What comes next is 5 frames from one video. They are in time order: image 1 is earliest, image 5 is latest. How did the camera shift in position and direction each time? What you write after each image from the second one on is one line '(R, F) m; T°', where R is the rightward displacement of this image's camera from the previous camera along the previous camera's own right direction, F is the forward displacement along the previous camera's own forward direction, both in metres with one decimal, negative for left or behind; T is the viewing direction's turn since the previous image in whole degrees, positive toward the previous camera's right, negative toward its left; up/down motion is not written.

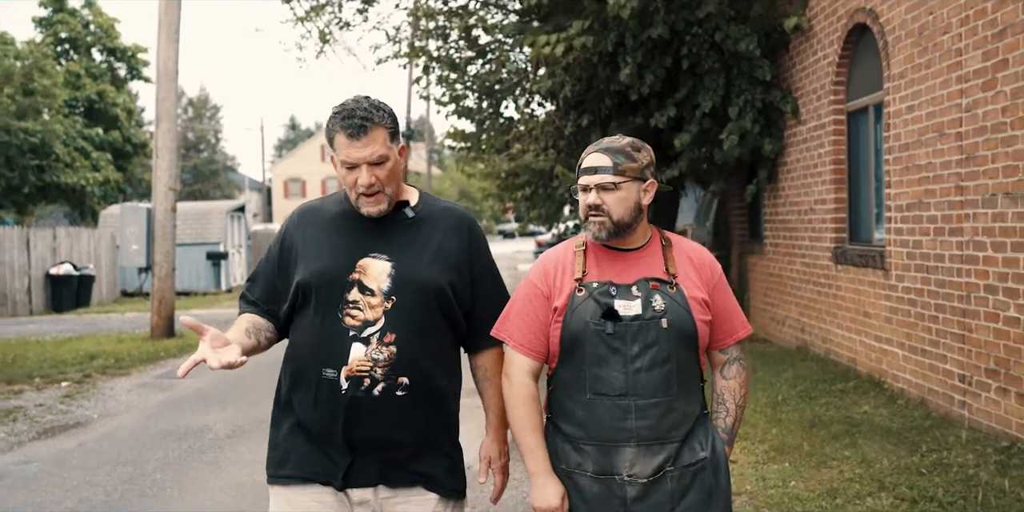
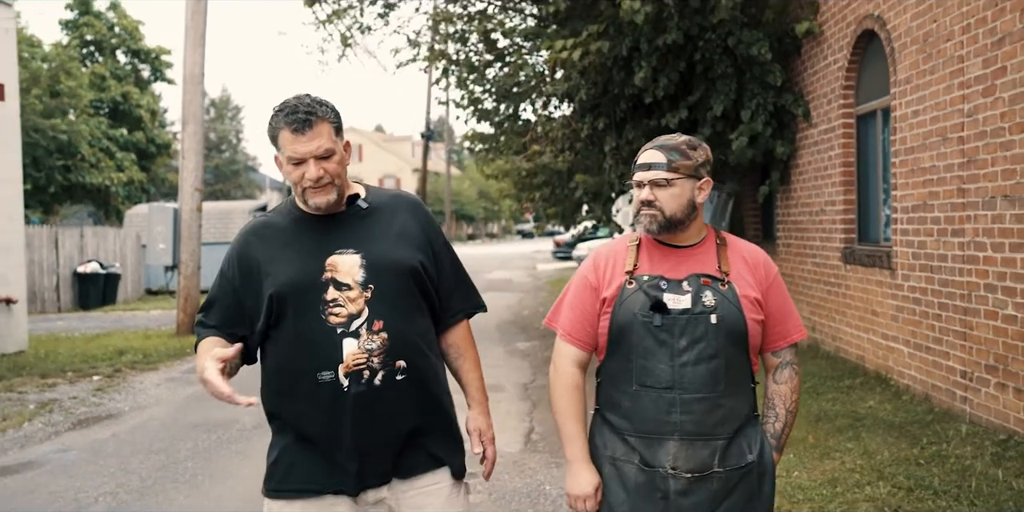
(0.0, -0.3) m; -1°
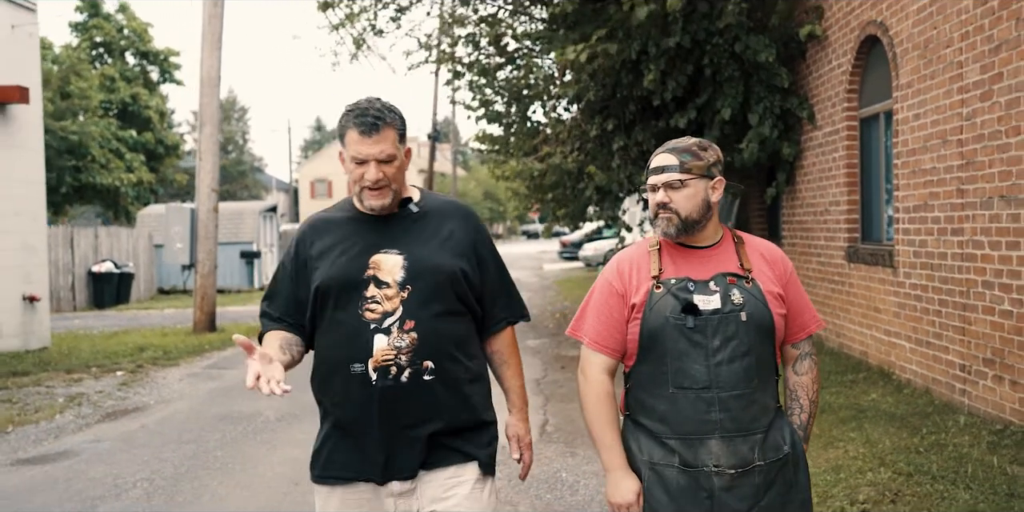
(-0.1, -0.3) m; 0°
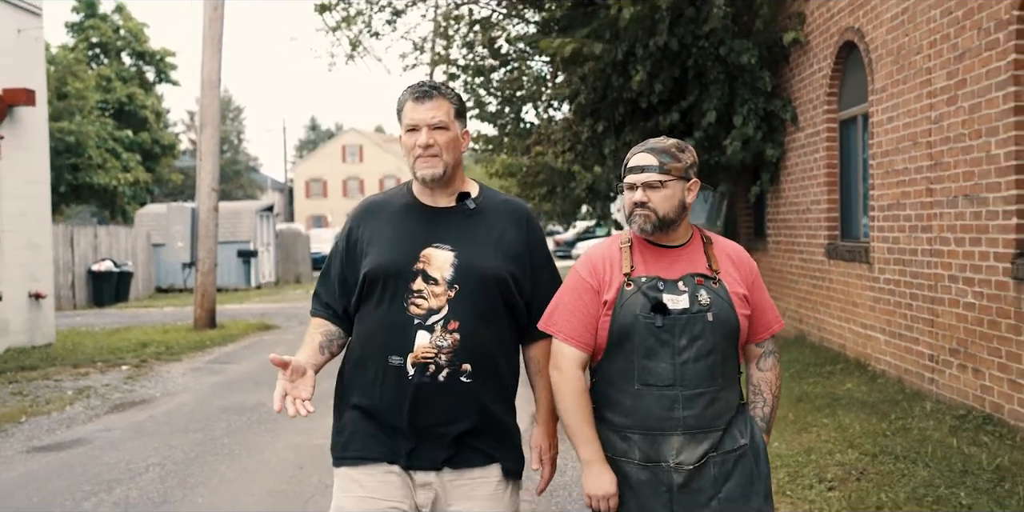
(0.0, -0.4) m; 0°
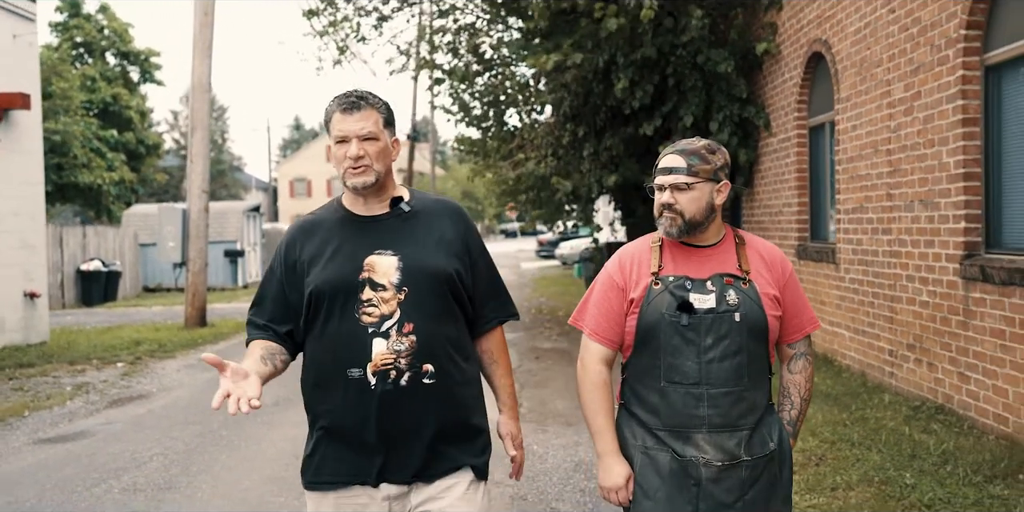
(0.0, -0.4) m; +1°
